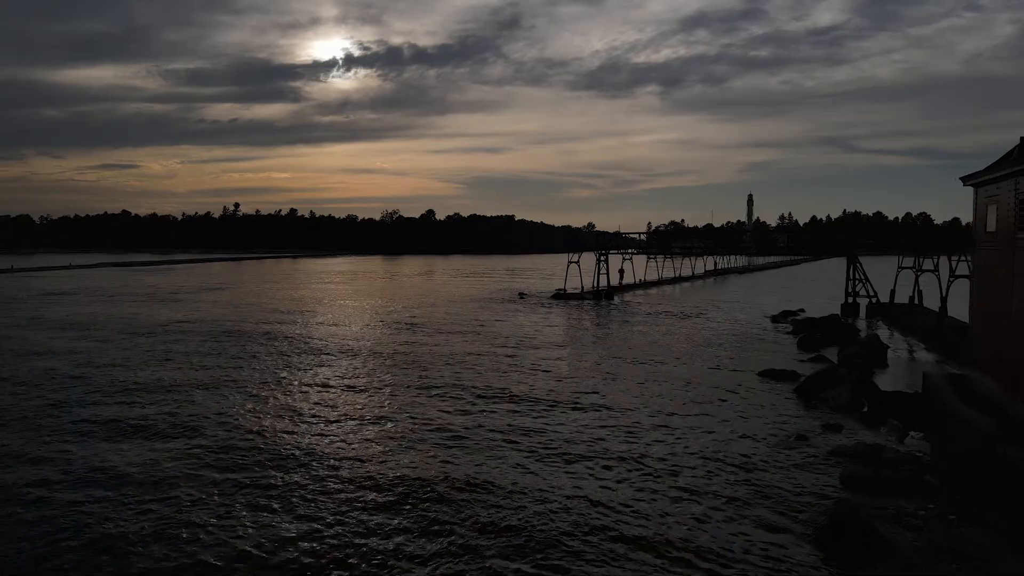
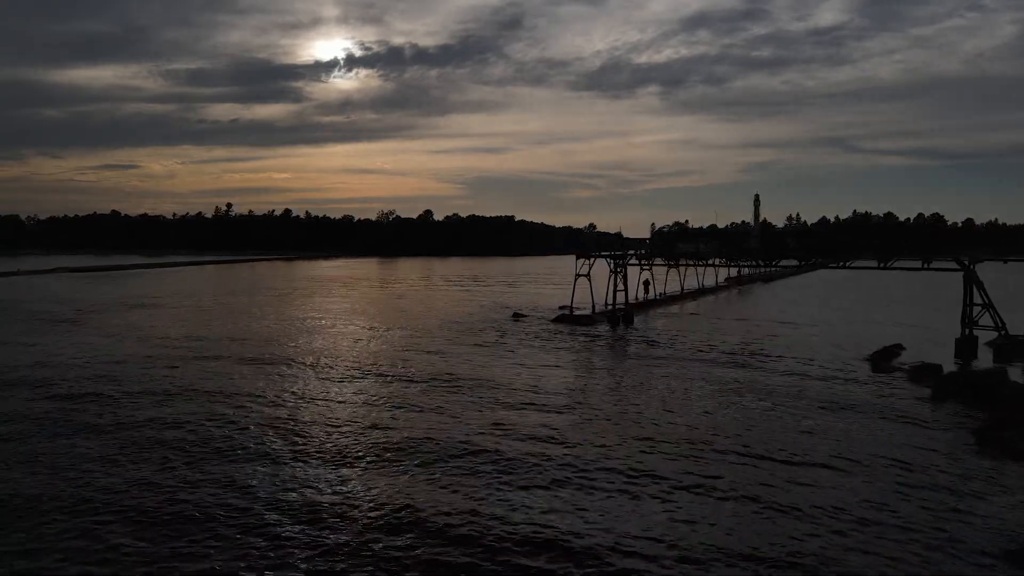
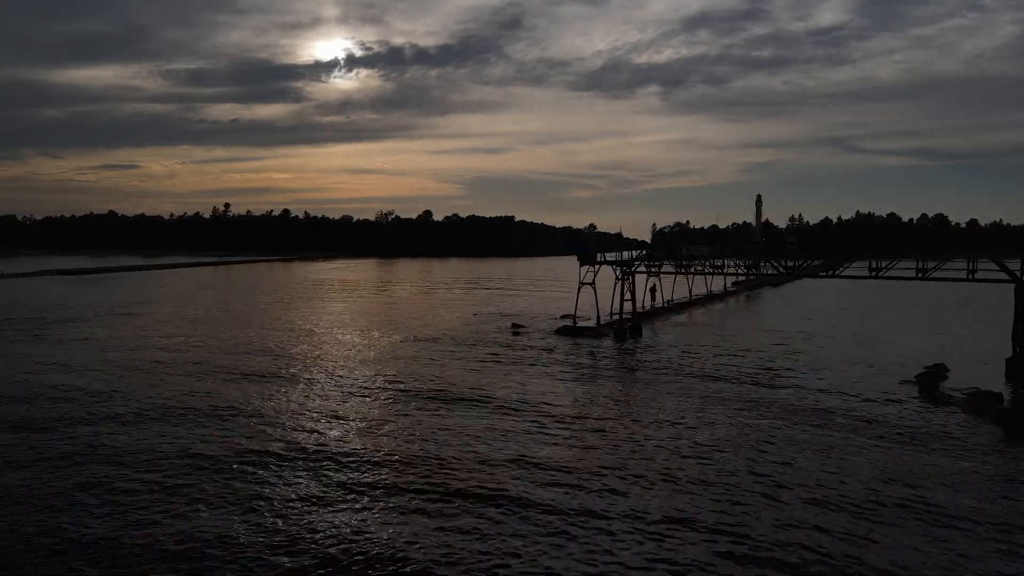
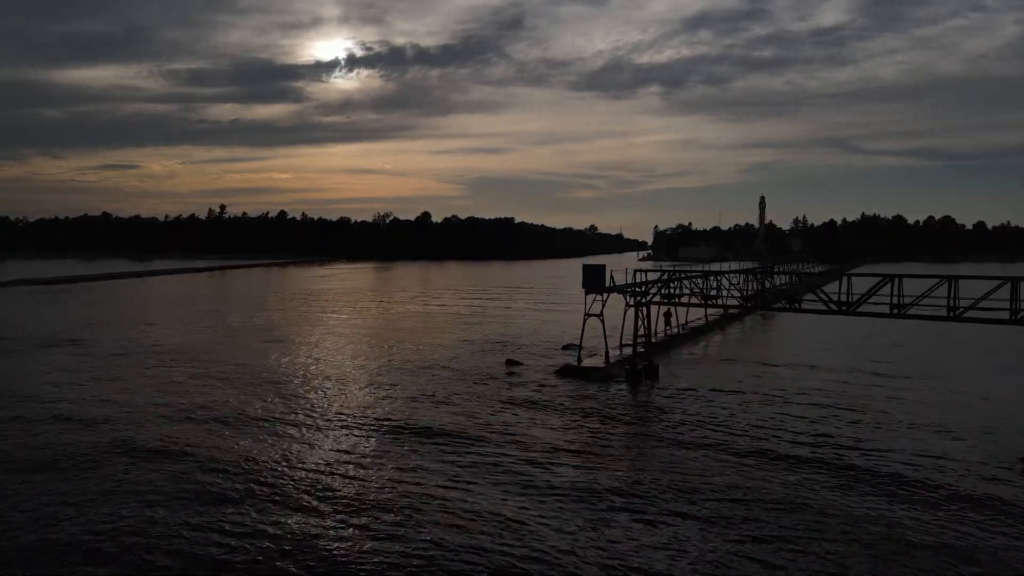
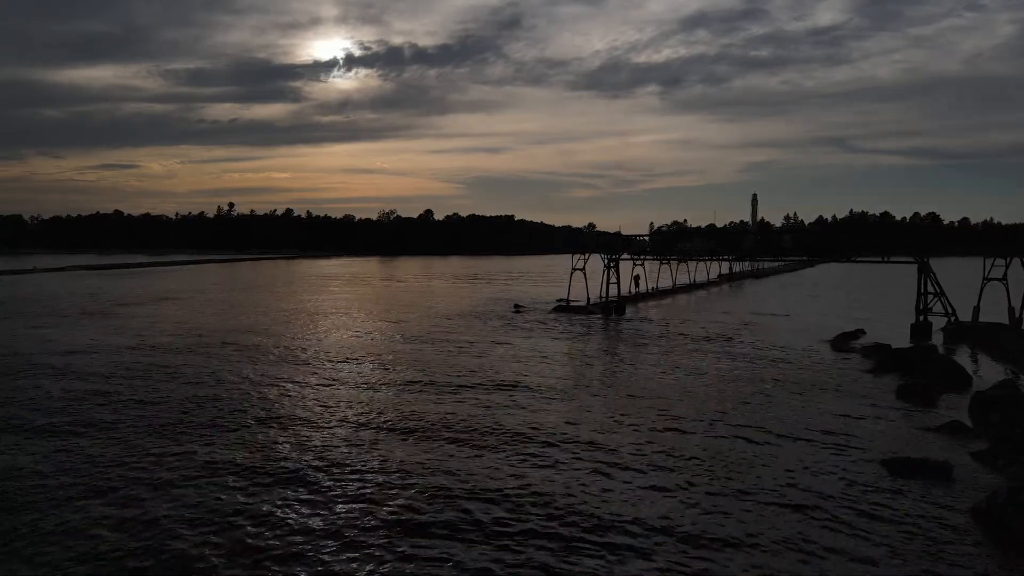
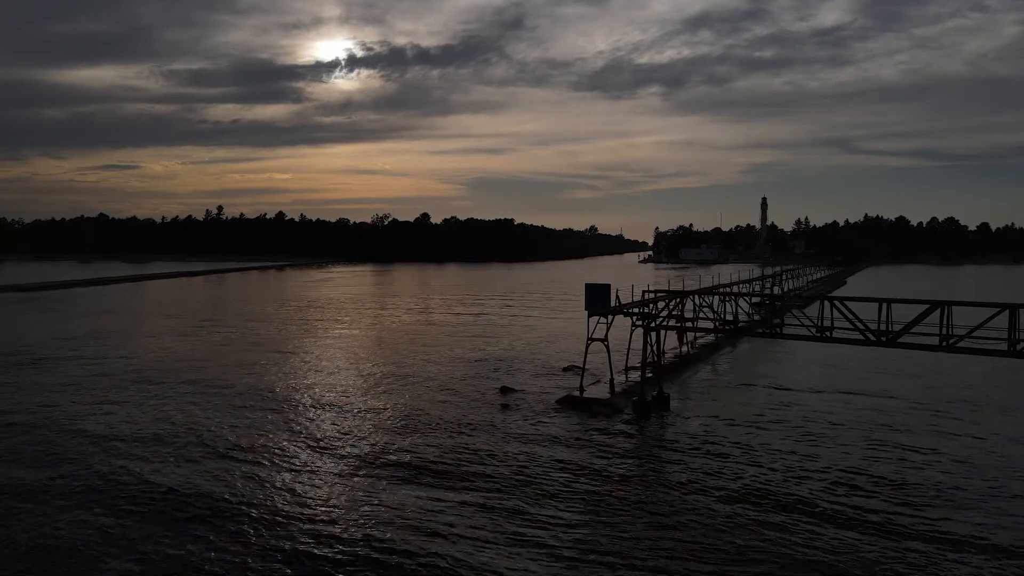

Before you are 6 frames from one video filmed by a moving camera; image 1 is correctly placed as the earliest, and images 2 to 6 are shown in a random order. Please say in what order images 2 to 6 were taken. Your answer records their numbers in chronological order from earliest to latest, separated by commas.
5, 2, 3, 4, 6
